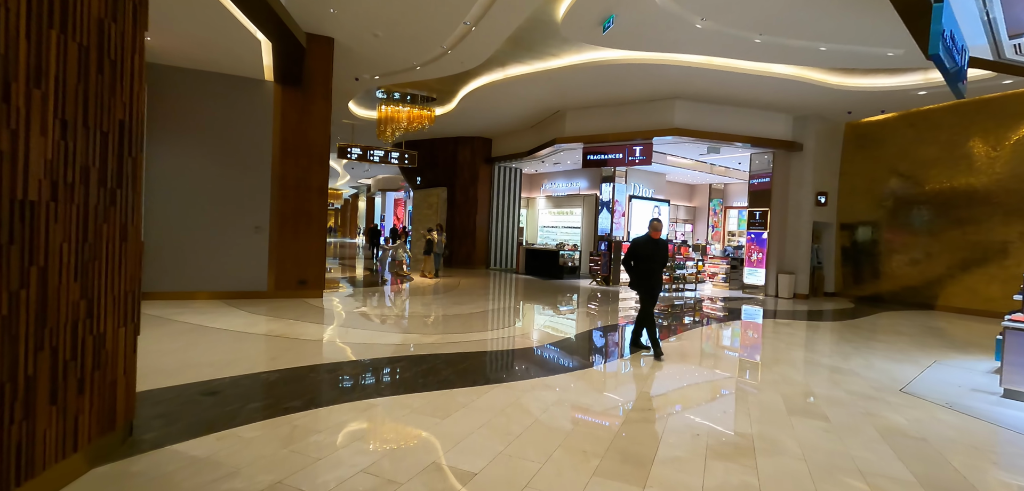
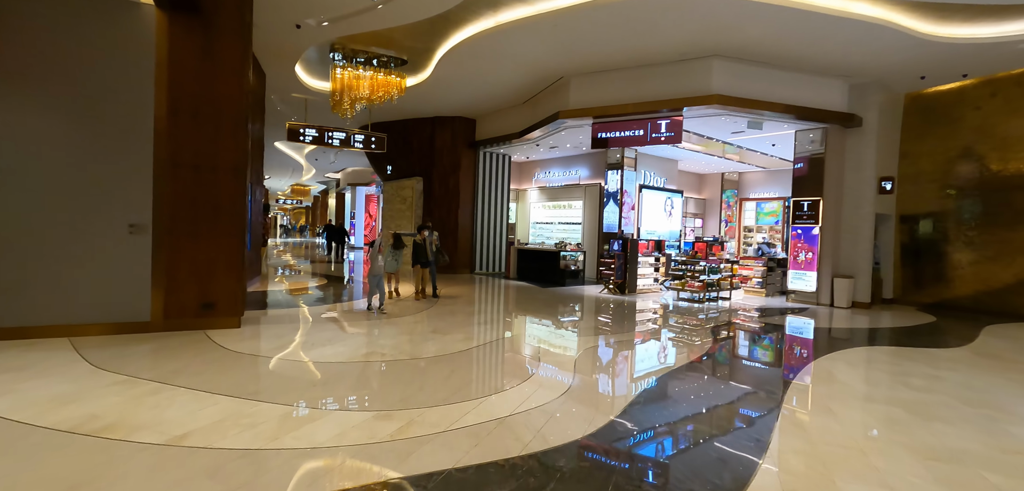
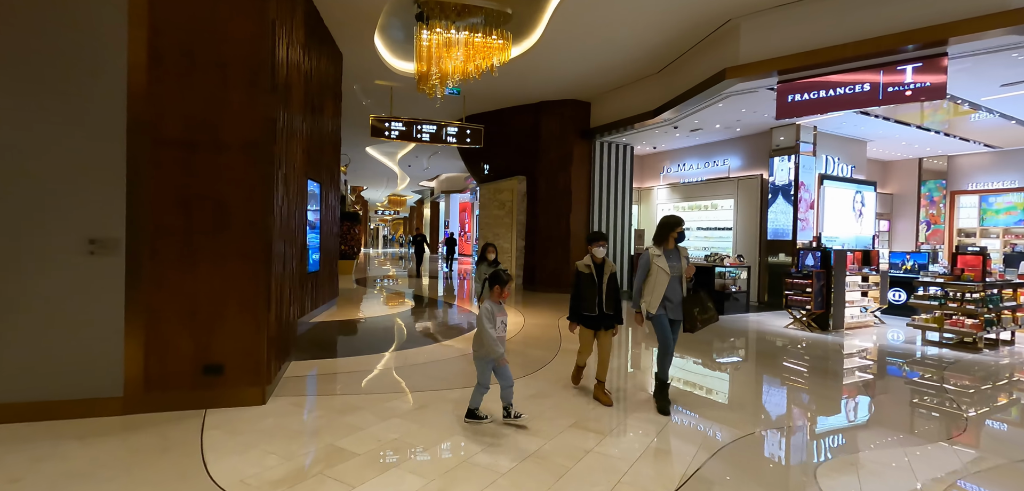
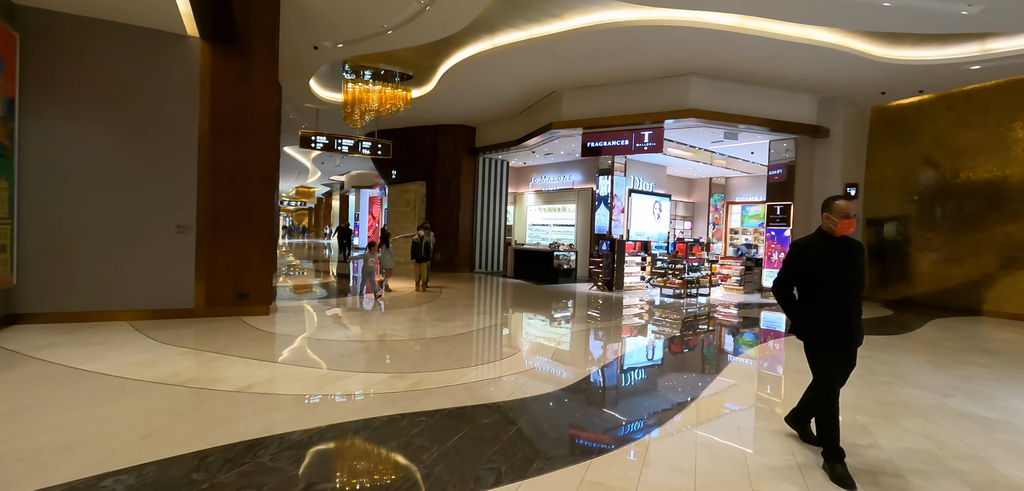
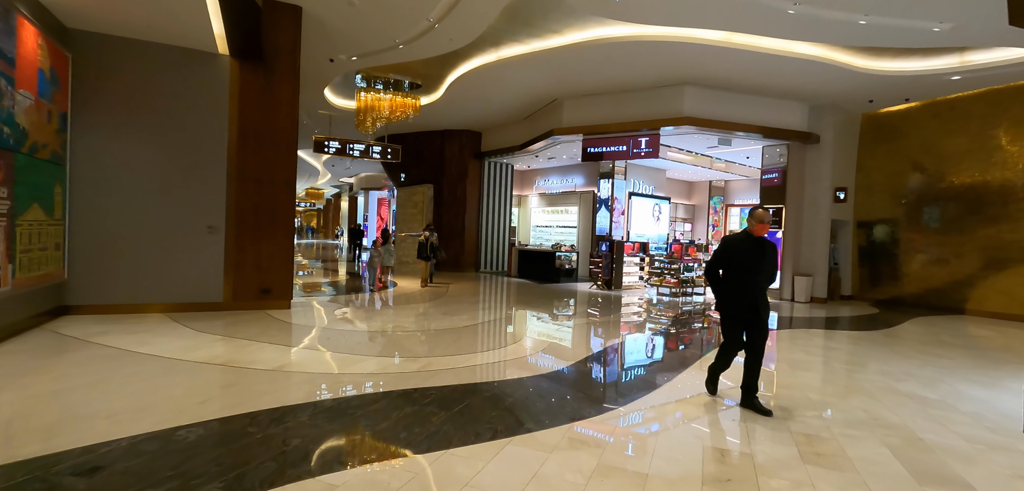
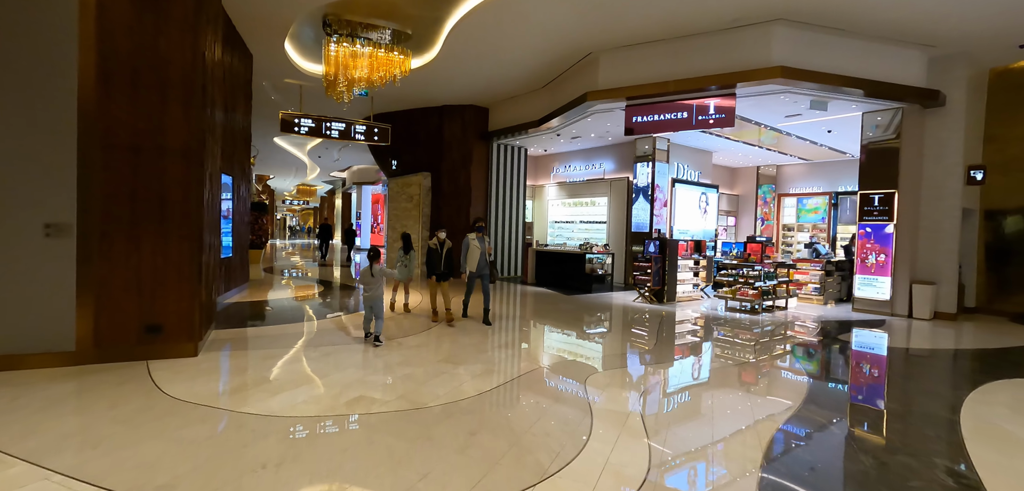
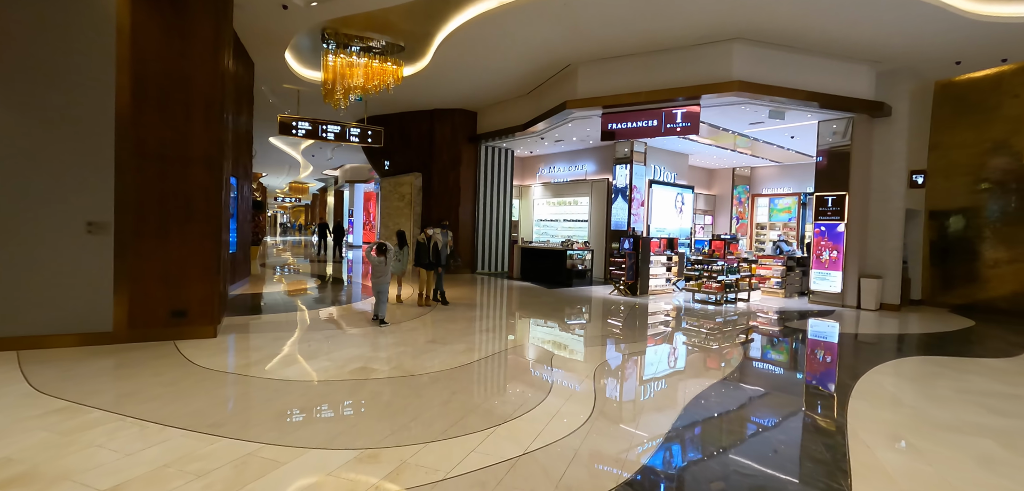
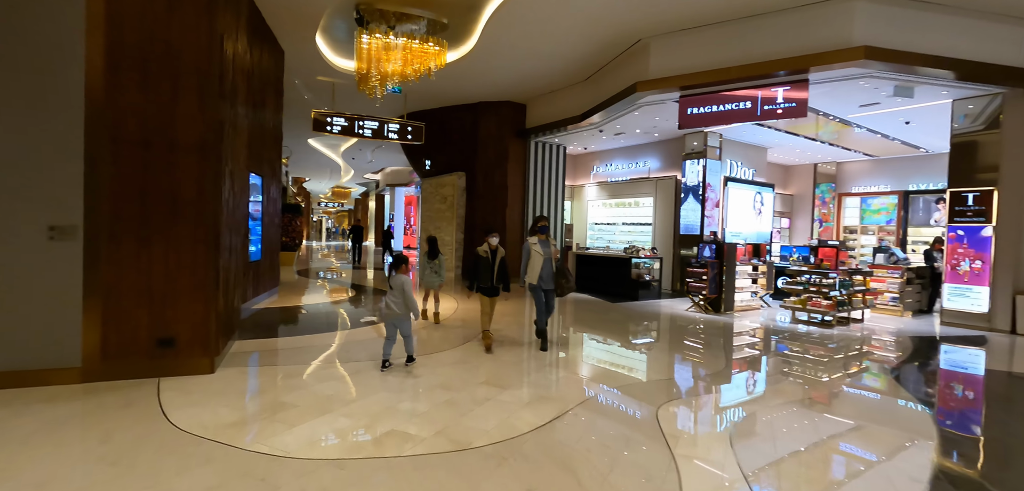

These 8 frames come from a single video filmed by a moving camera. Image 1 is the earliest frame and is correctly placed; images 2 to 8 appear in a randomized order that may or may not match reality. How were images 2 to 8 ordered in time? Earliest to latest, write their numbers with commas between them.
5, 4, 2, 7, 6, 8, 3
